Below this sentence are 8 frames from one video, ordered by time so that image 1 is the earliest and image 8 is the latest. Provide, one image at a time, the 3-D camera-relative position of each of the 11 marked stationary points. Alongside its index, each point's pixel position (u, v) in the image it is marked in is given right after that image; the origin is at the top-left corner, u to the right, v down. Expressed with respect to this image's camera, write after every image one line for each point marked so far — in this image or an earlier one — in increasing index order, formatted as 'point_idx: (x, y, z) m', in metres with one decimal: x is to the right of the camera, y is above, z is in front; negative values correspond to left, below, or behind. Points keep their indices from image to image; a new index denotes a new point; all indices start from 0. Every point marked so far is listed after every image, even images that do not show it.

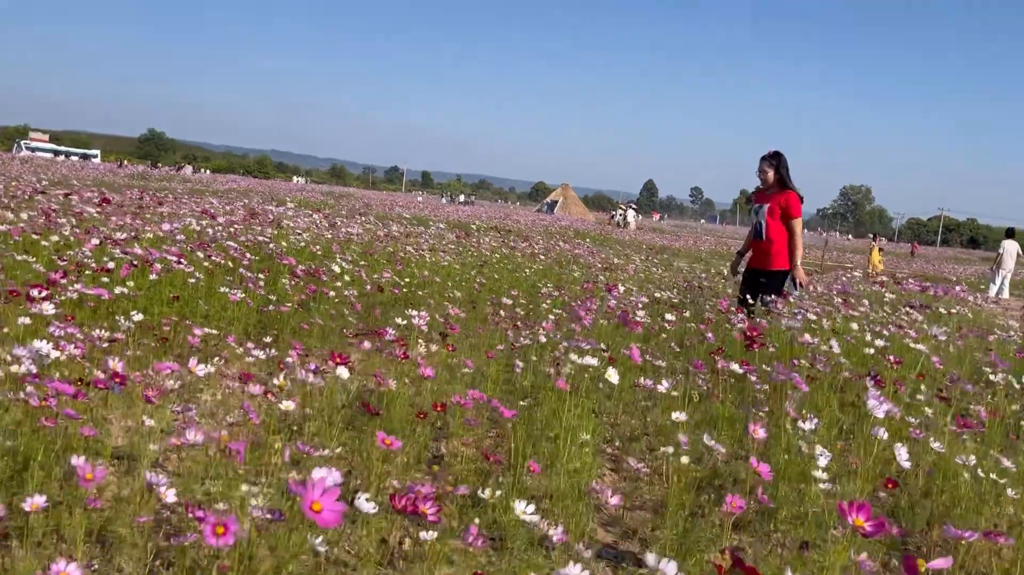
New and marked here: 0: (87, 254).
0: (-3.7, +0.3, +6.5) m
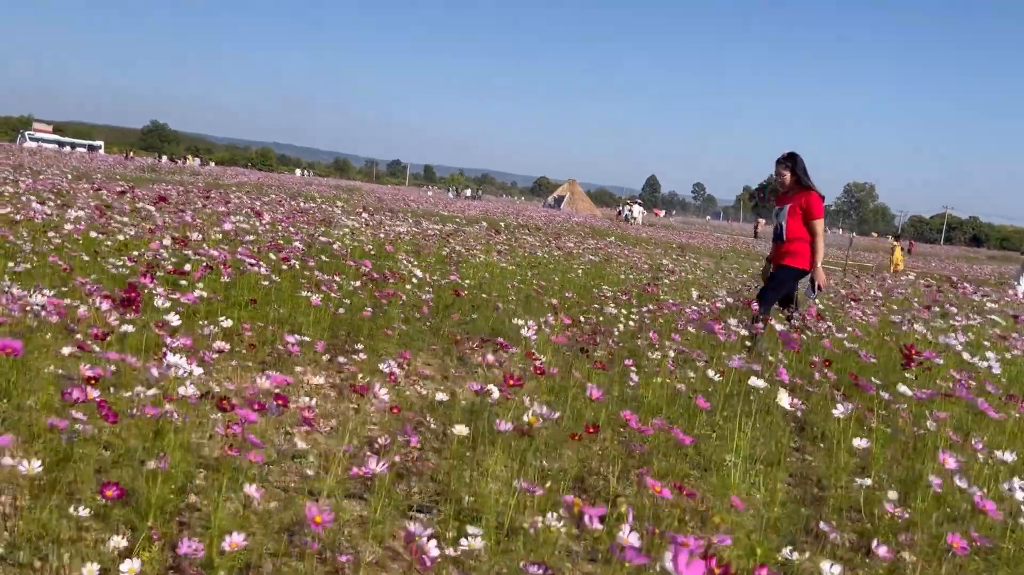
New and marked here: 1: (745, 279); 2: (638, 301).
0: (-3.0, +0.3, +6.4) m
1: (+4.6, +0.2, +14.4) m
2: (+1.4, -0.2, +8.2) m
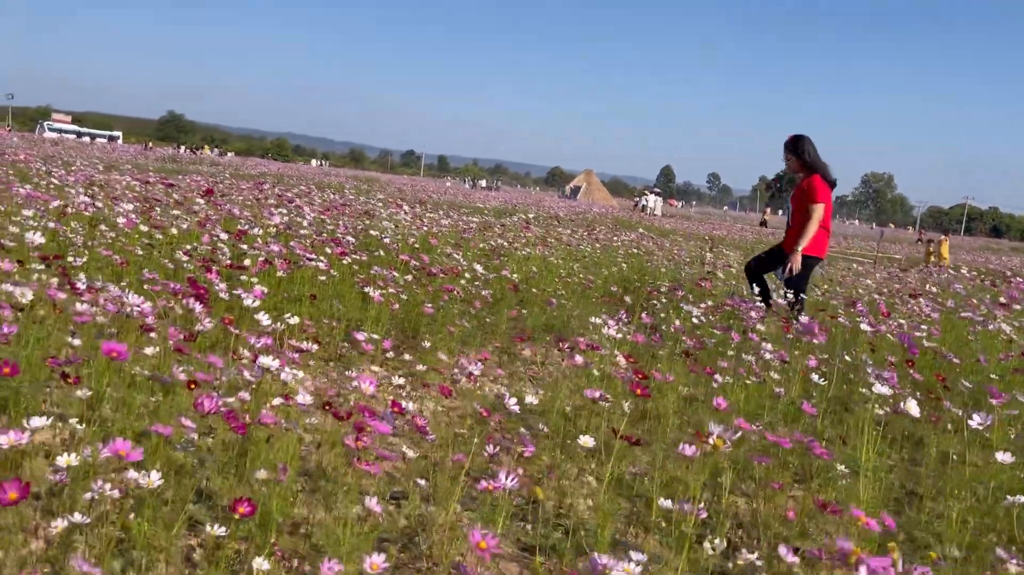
0: (-2.5, +0.3, +6.3) m
1: (+5.2, +0.3, +14.1) m
2: (+1.9, -0.1, +8.0) m
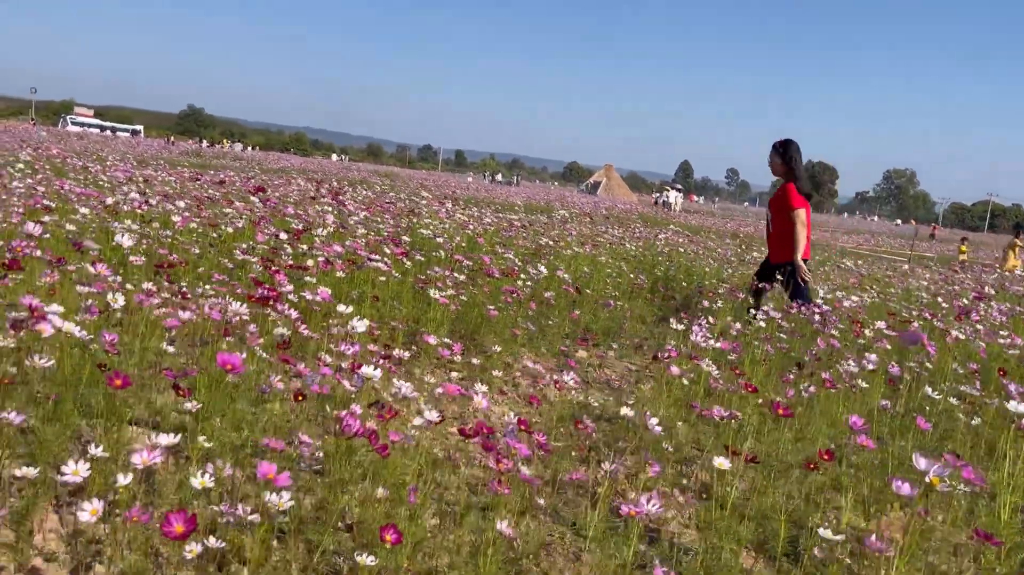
0: (-2.0, +0.3, +6.2) m
1: (+5.9, +0.3, +13.9) m
2: (+2.5, -0.1, +7.8) m
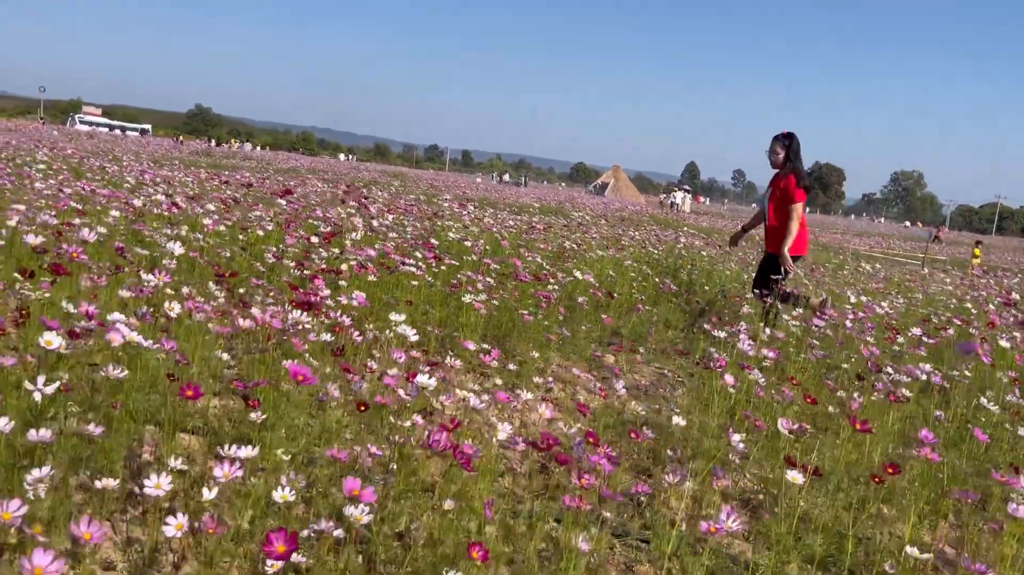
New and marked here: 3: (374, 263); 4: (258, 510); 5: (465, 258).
0: (-1.7, +0.3, +6.2) m
1: (+6.2, +0.2, +13.8) m
2: (+2.7, -0.2, +7.8) m
3: (-1.1, +0.2, +6.2) m
4: (-0.8, -0.7, +2.2) m
5: (-0.5, +0.3, +7.3) m
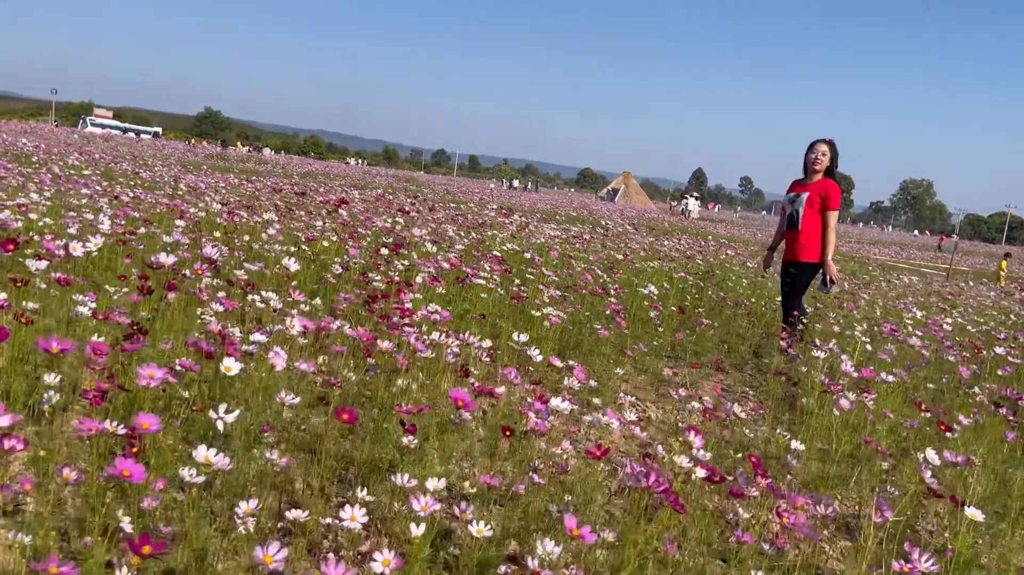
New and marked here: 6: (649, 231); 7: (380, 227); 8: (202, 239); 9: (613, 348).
0: (-1.2, +0.2, +6.2) m
1: (+6.9, 0.0, +13.7) m
2: (+3.3, -0.3, +7.7) m
3: (-0.6, +0.1, +6.1) m
4: (-0.2, -0.7, +2.2) m
5: (+0.1, +0.2, +7.3) m
6: (+3.4, +1.5, +19.9) m
7: (-1.5, +0.7, +8.5) m
8: (-2.7, +0.4, +6.7) m
9: (+0.7, -0.4, +5.7) m
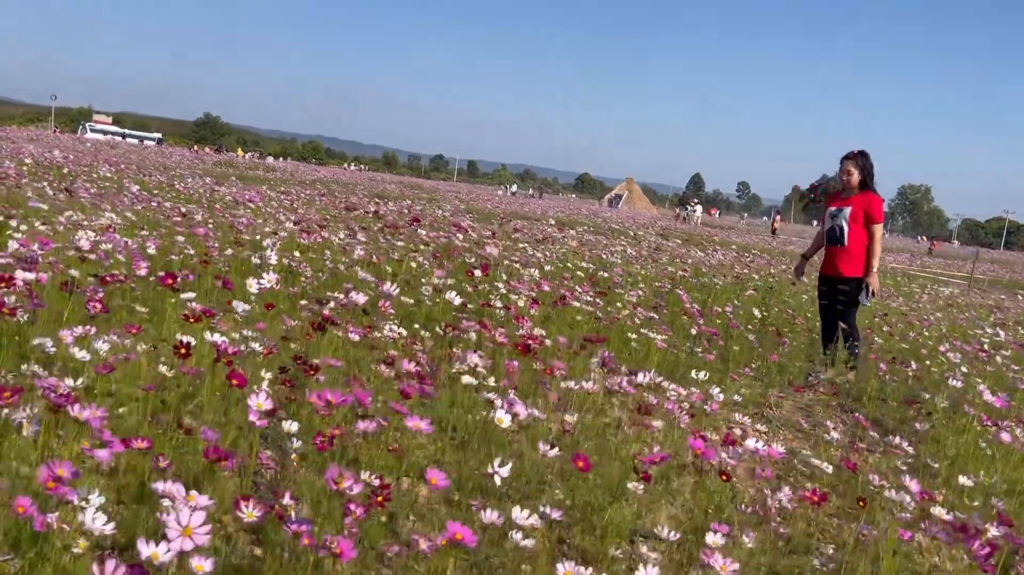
0: (-0.4, 0.0, +6.2) m
1: (+7.6, -0.2, +13.7) m
2: (+4.1, -0.5, +7.7) m
3: (+0.2, -0.1, +6.1) m
4: (+0.5, -0.9, +2.2) m
5: (+0.9, 0.0, +7.3) m
6: (+4.2, +1.2, +19.9) m
7: (-0.7, +0.5, +8.5) m
8: (-2.0, +0.2, +6.7) m
9: (+1.5, -0.6, +5.7) m
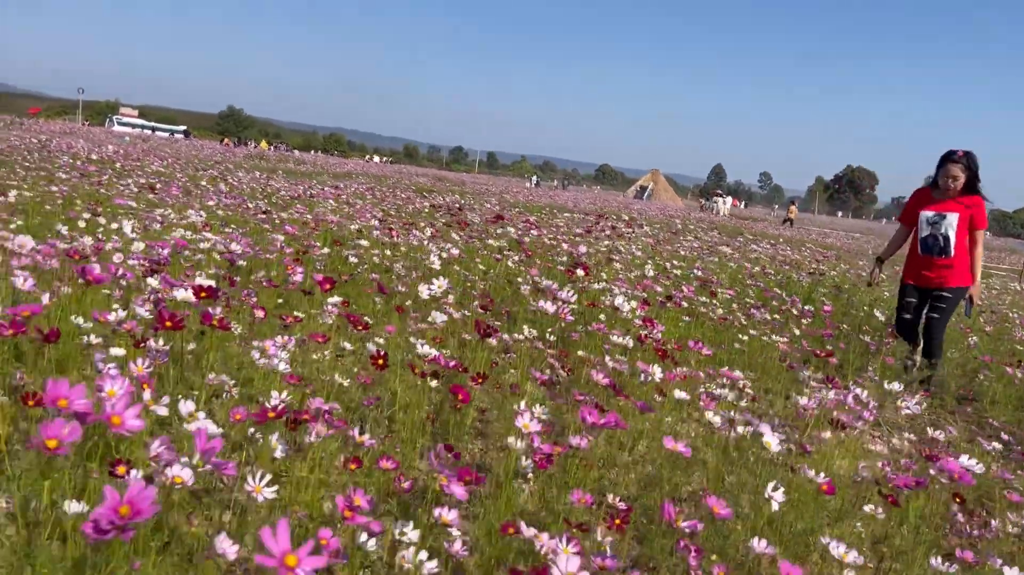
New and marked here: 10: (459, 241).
0: (+0.4, 0.0, +6.1) m
1: (+8.7, -0.1, +13.3) m
2: (+5.0, -0.5, +7.5) m
3: (+1.0, -0.1, +6.0) m
4: (+1.2, -0.9, +2.1) m
5: (+1.7, 0.0, +7.2) m
6: (+5.5, +1.4, +19.6) m
7: (+0.2, +0.5, +8.4) m
8: (-1.1, +0.3, +6.6) m
9: (+2.3, -0.6, +5.6) m
10: (-0.6, +0.5, +8.0) m
